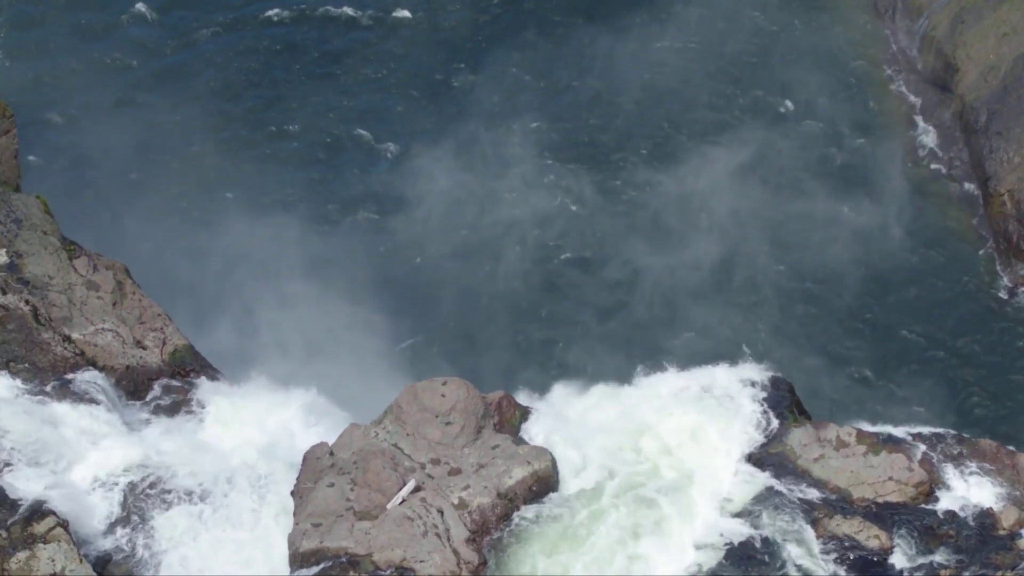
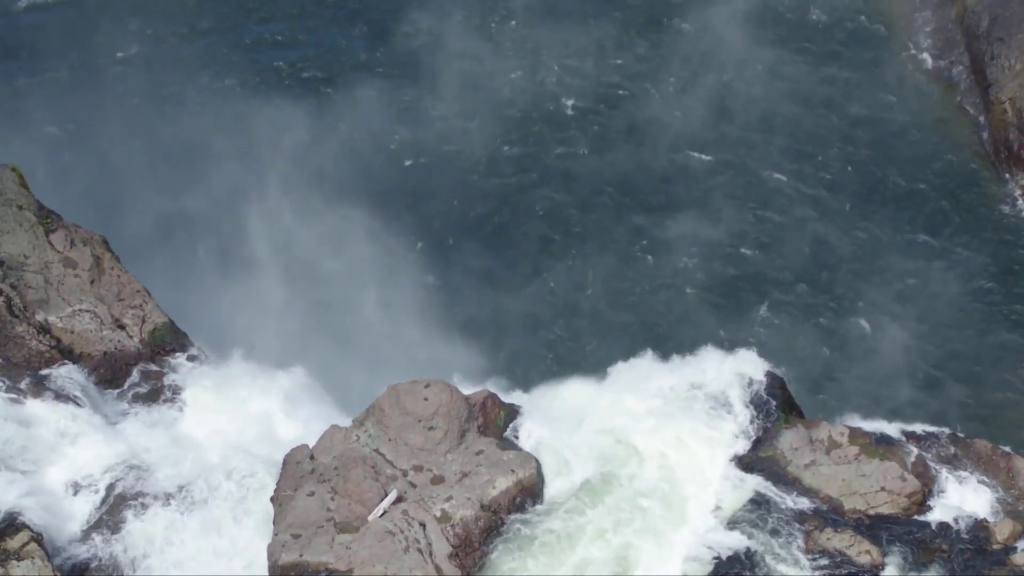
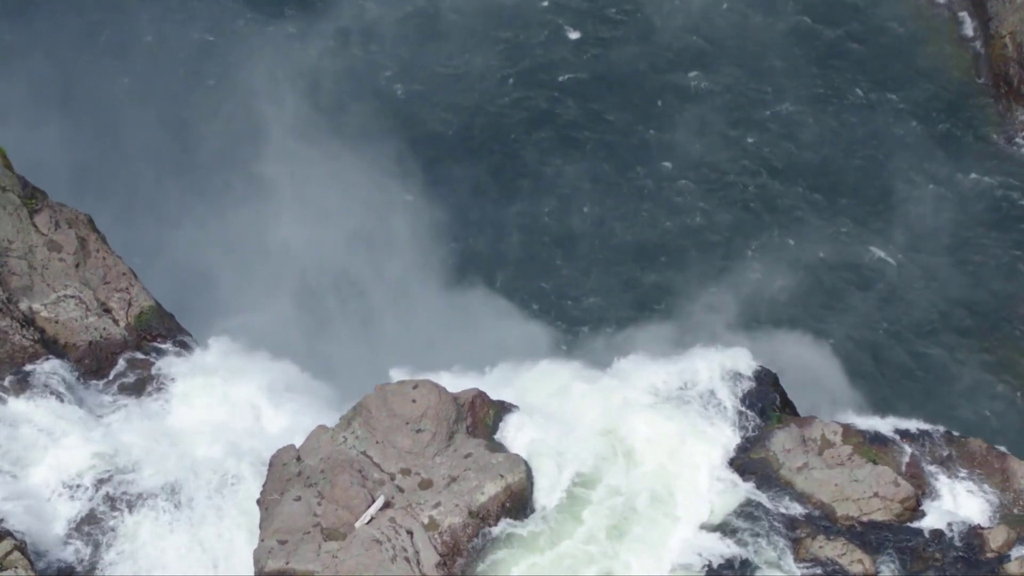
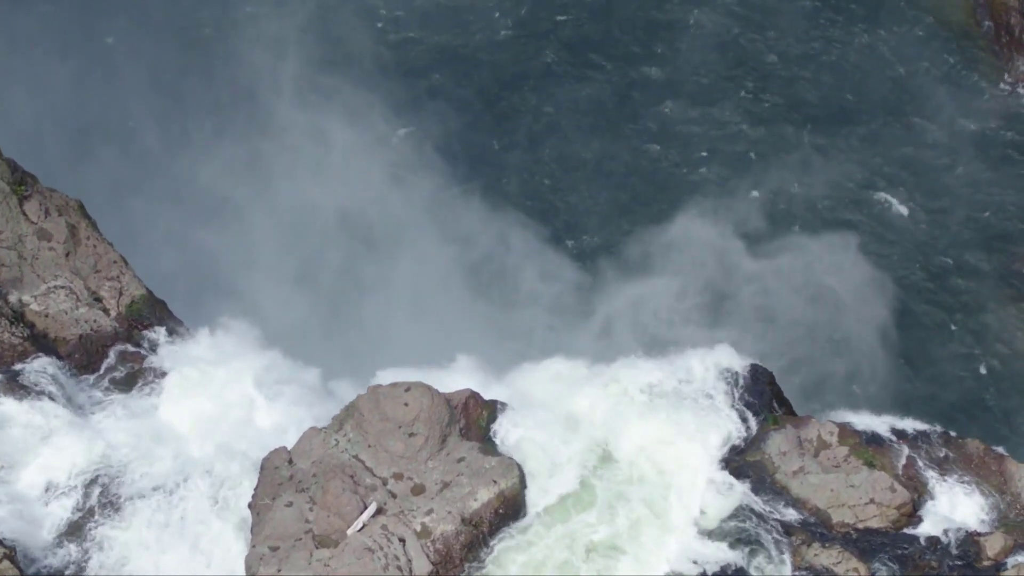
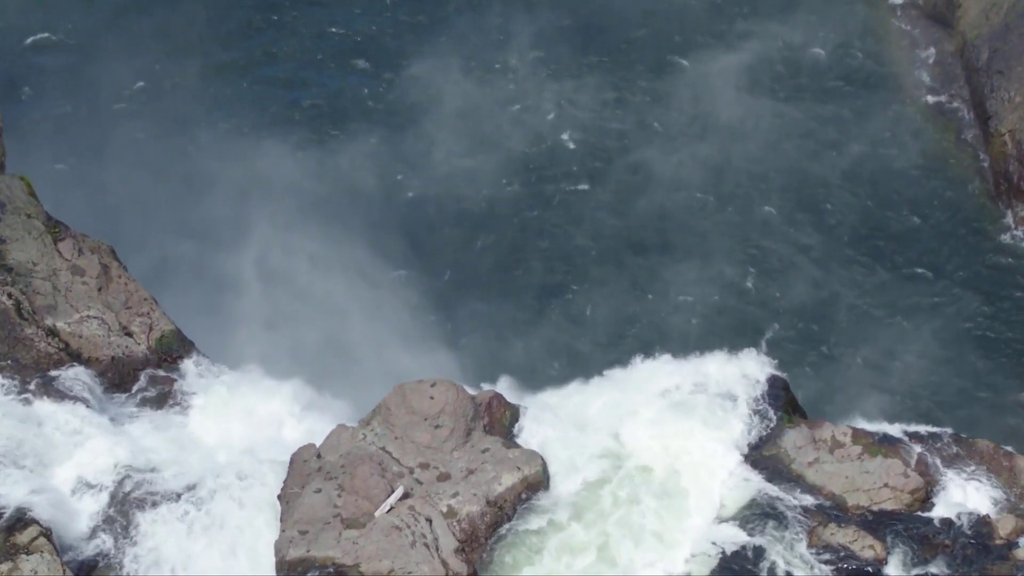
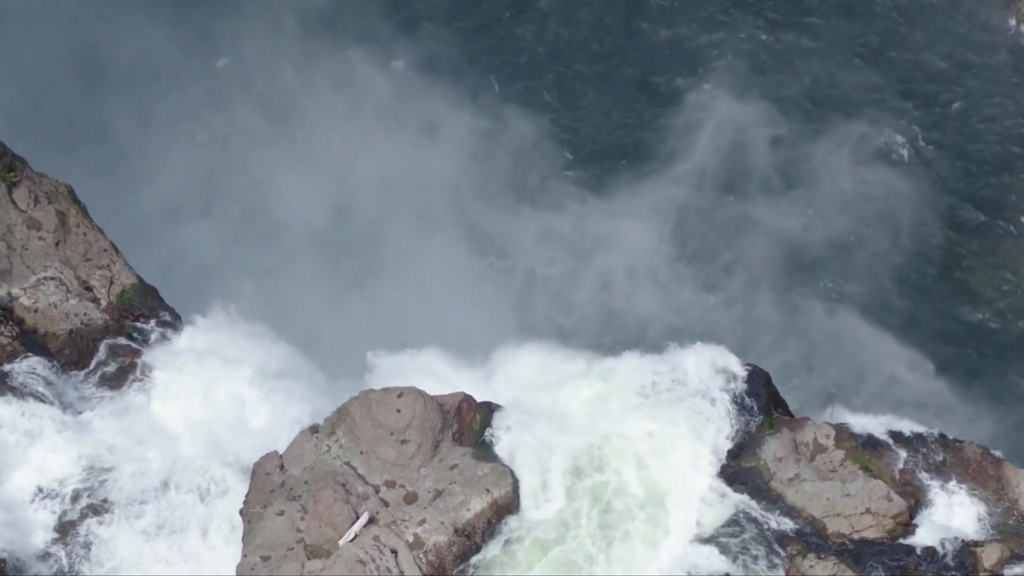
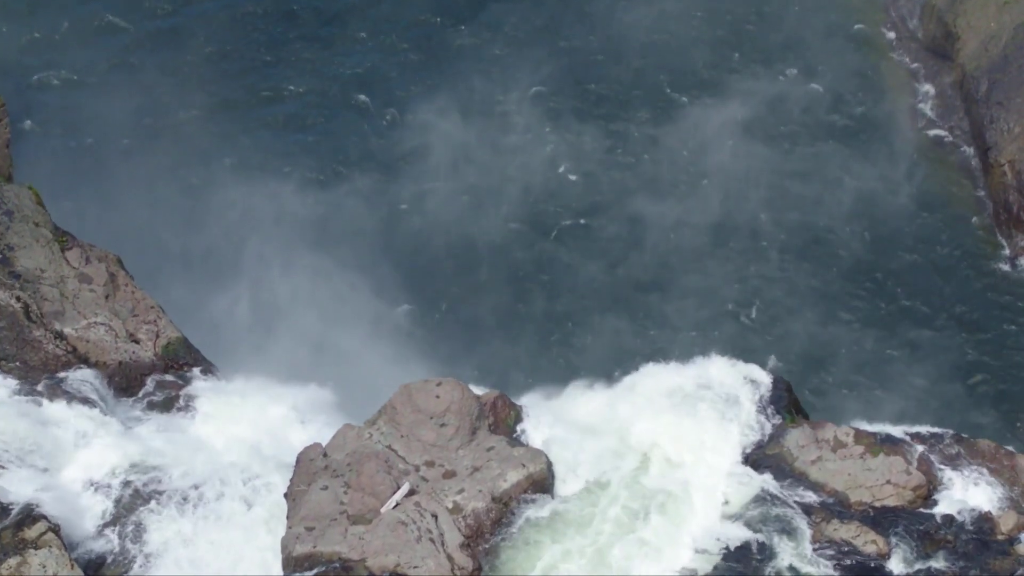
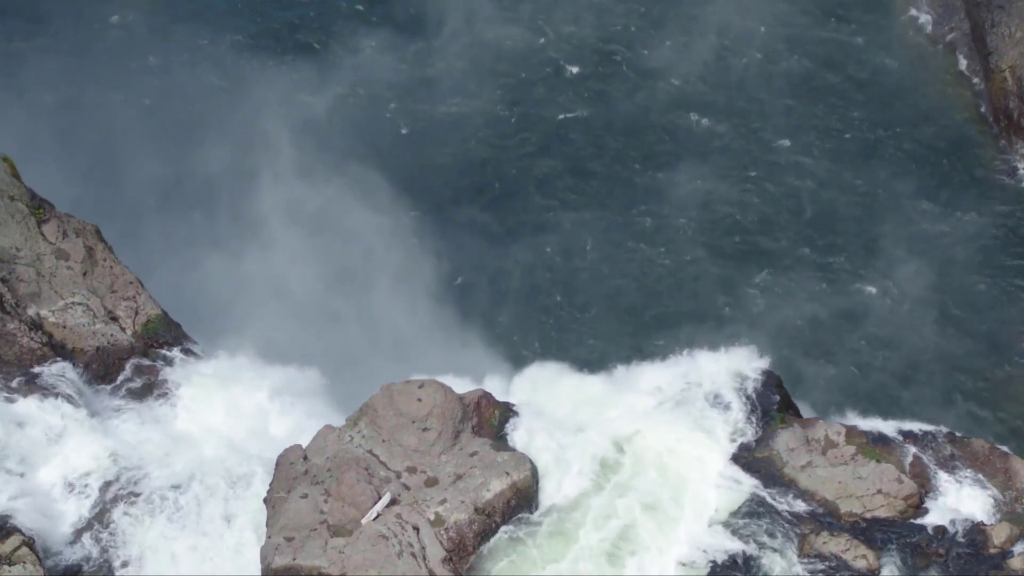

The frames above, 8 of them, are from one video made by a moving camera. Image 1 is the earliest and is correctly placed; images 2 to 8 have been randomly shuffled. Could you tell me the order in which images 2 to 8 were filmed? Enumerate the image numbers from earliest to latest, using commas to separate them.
7, 5, 2, 8, 3, 4, 6
